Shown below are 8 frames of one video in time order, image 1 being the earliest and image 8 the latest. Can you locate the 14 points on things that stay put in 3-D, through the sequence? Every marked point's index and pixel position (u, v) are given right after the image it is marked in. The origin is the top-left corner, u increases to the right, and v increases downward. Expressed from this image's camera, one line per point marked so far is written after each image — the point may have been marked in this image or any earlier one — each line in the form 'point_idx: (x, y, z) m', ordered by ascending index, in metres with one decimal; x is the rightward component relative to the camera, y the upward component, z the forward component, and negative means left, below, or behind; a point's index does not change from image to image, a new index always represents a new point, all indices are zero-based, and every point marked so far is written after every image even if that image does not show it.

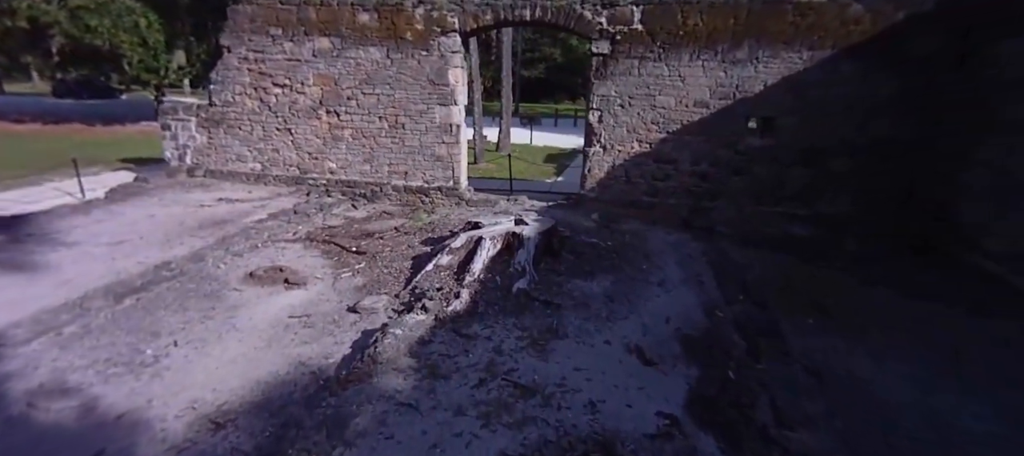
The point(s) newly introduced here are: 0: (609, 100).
0: (+1.3, +1.6, +5.2) m
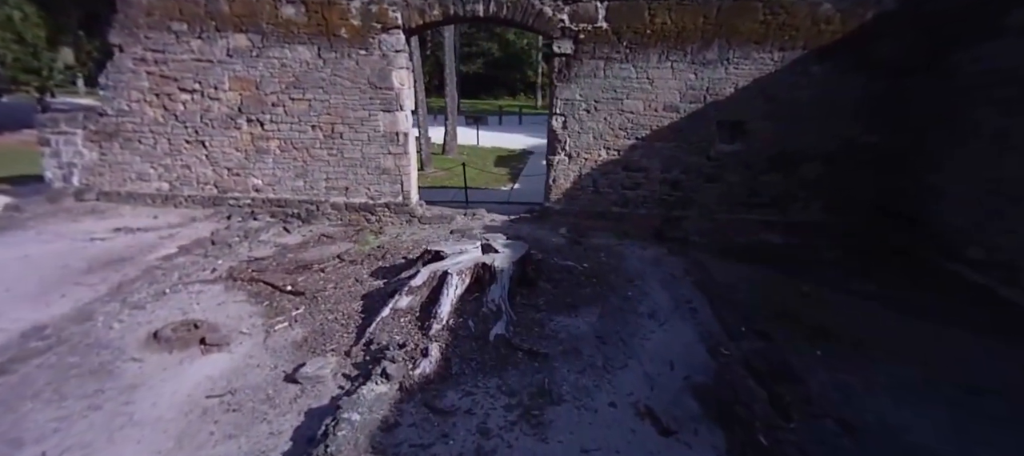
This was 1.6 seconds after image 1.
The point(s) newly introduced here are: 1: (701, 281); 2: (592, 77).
0: (+0.7, +1.4, +4.9) m
1: (+1.8, -0.5, +3.9) m
2: (+0.9, +1.7, +4.8) m
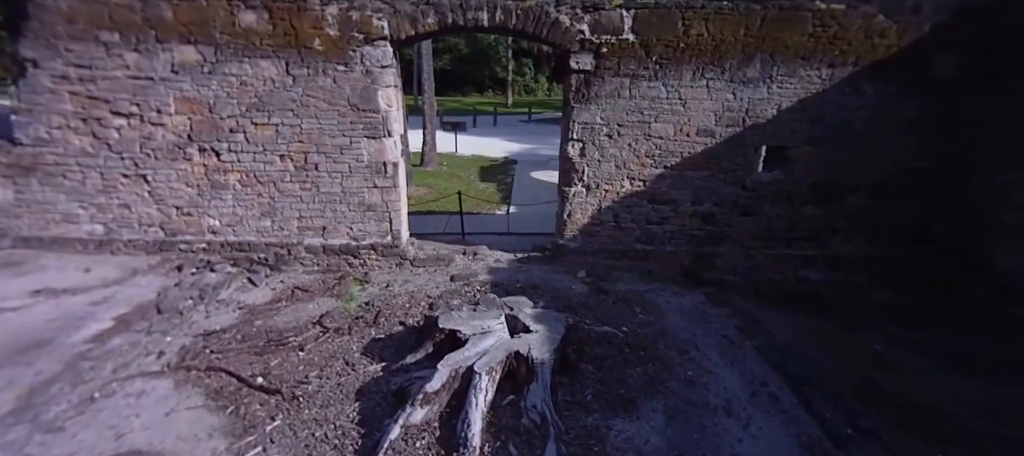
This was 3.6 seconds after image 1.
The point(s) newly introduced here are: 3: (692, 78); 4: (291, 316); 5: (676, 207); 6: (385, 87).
0: (+0.8, +1.0, +4.2) m
1: (+2.0, -0.9, +3.3) m
2: (+1.0, +1.3, +4.1) m
3: (+1.8, +1.5, +4.1) m
4: (-2.0, -0.8, +3.7) m
5: (+1.8, +0.2, +4.5) m
6: (-1.2, +1.4, +4.1) m
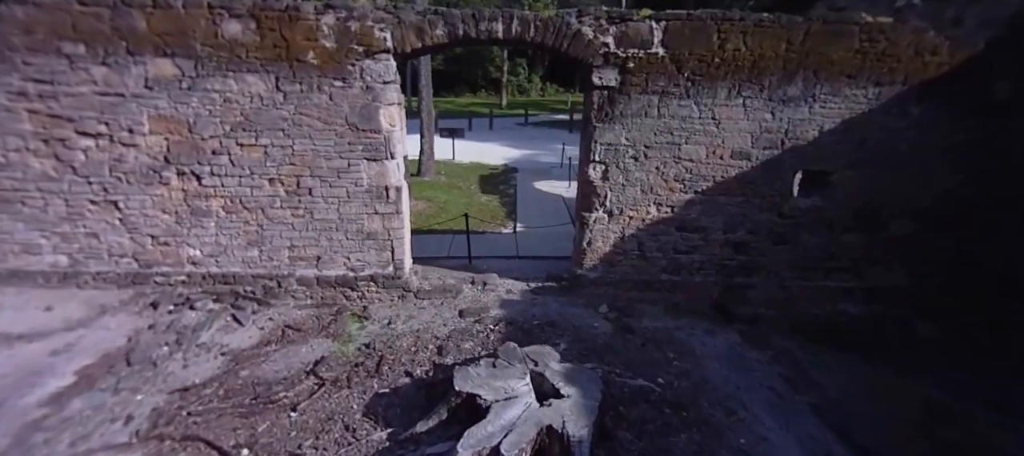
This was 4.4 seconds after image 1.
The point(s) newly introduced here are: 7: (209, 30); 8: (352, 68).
0: (+1.0, +0.7, +3.8) m
1: (+2.2, -1.2, +3.0) m
2: (+1.2, +1.0, +3.7) m
3: (+1.9, +1.2, +3.7) m
4: (-1.8, -1.1, +3.3) m
5: (+1.9, -0.1, +4.1) m
6: (-1.1, +1.1, +3.7) m
7: (-2.4, +1.6, +3.4) m
8: (-1.4, +1.4, +3.5) m
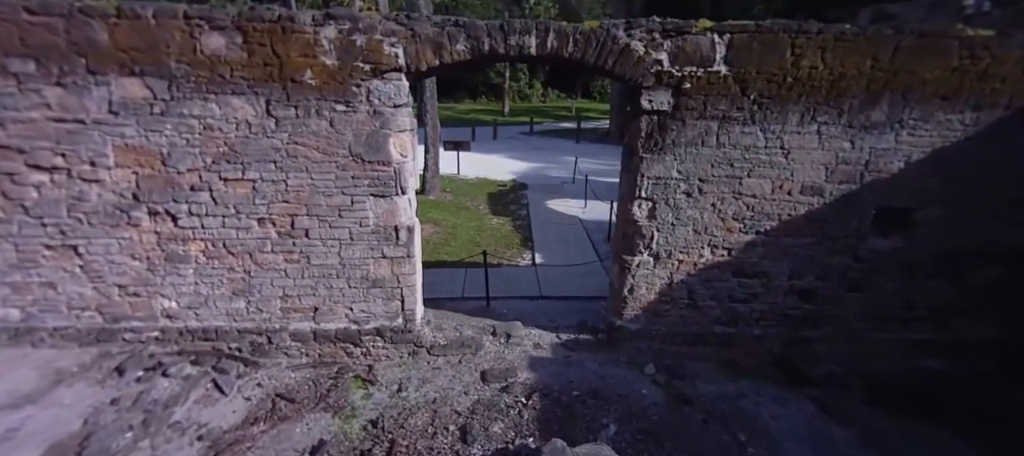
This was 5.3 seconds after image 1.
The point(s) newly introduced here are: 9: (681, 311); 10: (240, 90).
0: (+1.2, +0.3, +3.3) m
1: (+2.5, -1.6, +2.4) m
2: (+1.4, +0.6, +3.2) m
3: (+2.2, +0.8, +3.1) m
4: (-1.6, -1.4, +2.7) m
5: (+2.2, -0.5, +3.5) m
6: (-0.9, +0.7, +3.1) m
7: (-2.2, +1.2, +2.8) m
8: (-1.1, +1.0, +3.0) m
9: (+1.4, -0.7, +3.6) m
10: (-1.9, +1.0, +2.9) m
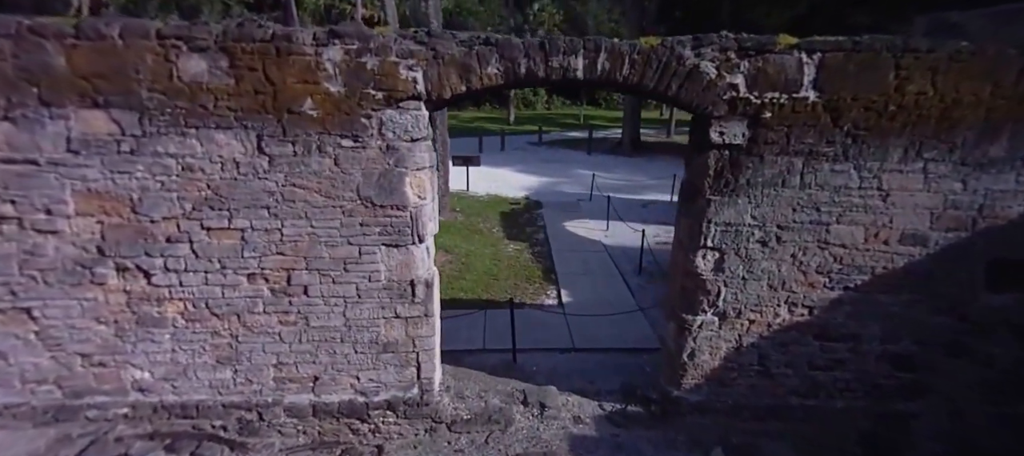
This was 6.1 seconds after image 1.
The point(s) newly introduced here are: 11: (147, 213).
0: (+1.5, 0.0, +2.7) m
1: (+2.7, -1.9, +1.8) m
2: (+1.7, +0.3, +2.6) m
3: (+2.4, +0.4, +2.6) m
4: (-1.3, -1.8, +2.2) m
5: (+2.4, -0.8, +2.9) m
6: (-0.6, +0.4, +2.6) m
7: (-1.9, +0.9, +2.3) m
8: (-0.9, +0.6, +2.5) m
9: (+1.7, -1.1, +3.0) m
10: (-1.7, +0.6, +2.4) m
11: (-2.2, +0.1, +2.5) m
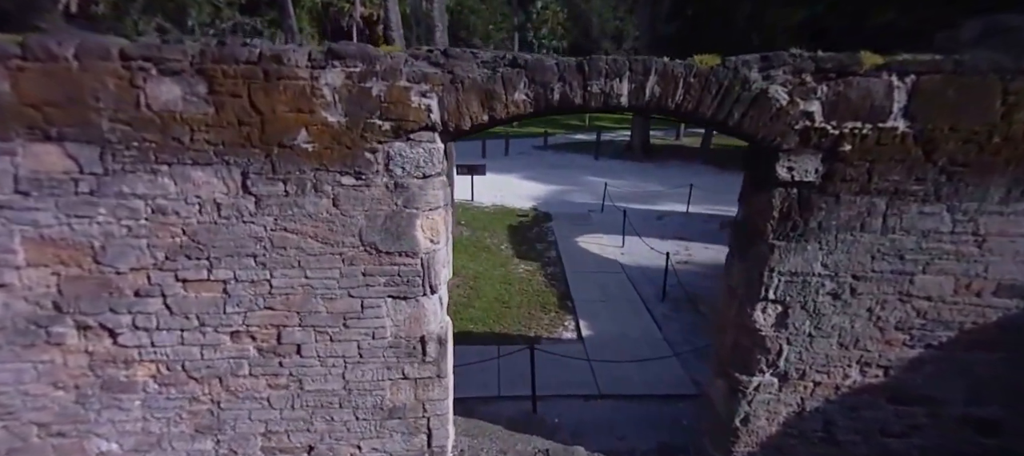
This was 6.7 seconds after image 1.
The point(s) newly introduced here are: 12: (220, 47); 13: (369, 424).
0: (+1.6, -0.3, +2.3) m
1: (+2.8, -2.2, +1.3) m
2: (+1.8, 0.0, +2.2) m
3: (+2.6, +0.2, +2.2) m
4: (-1.2, -2.1, +1.8) m
5: (+2.6, -1.1, +2.5) m
6: (-0.4, +0.1, +2.2) m
7: (-1.8, +0.6, +1.9) m
8: (-0.7, +0.4, +2.1) m
9: (+1.9, -1.4, +2.6) m
10: (-1.5, +0.3, +2.0) m
11: (-2.0, -0.2, +2.1) m
12: (-1.3, +0.8, +1.9) m
13: (-0.9, -1.2, +2.5) m
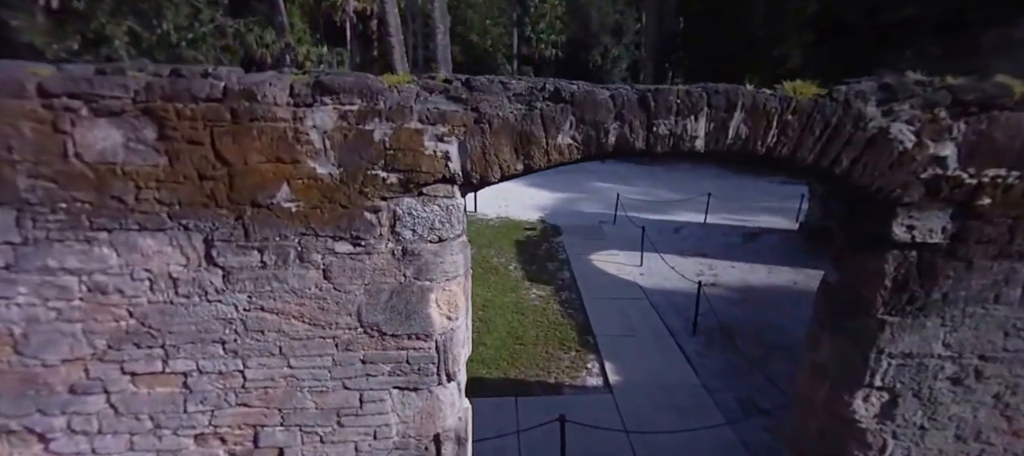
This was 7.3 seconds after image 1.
0: (+1.8, -0.6, +1.8) m
1: (+3.0, -2.5, +0.8) m
2: (+2.0, -0.3, +1.7) m
3: (+2.7, -0.1, +1.7) m
4: (-1.0, -2.4, +1.3) m
5: (+2.7, -1.4, +2.0) m
6: (-0.3, -0.2, +1.7) m
7: (-1.6, +0.3, +1.4) m
8: (-0.5, 0.0, +1.6) m
9: (+2.0, -1.7, +2.1) m
10: (-1.3, 0.0, +1.6) m
11: (-1.9, -0.5, +1.6) m
12: (-1.2, +0.5, +1.4) m
13: (-0.7, -1.5, +2.0) m
